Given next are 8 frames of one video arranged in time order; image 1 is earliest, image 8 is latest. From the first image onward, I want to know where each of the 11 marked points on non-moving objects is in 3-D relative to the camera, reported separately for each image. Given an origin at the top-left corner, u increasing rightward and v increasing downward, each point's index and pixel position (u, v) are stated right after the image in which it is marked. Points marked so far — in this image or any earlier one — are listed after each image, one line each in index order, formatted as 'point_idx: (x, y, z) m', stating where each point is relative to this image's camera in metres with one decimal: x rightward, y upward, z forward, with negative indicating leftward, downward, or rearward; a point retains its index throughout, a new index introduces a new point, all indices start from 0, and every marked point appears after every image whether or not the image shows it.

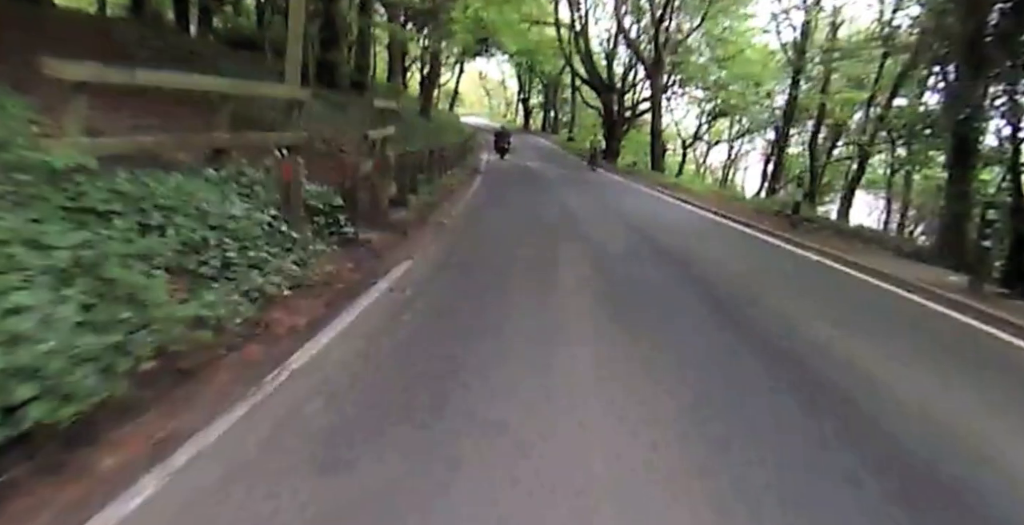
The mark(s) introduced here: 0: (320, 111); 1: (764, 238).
0: (-5.9, +4.6, +17.5) m
1: (+6.3, +0.7, +14.9) m
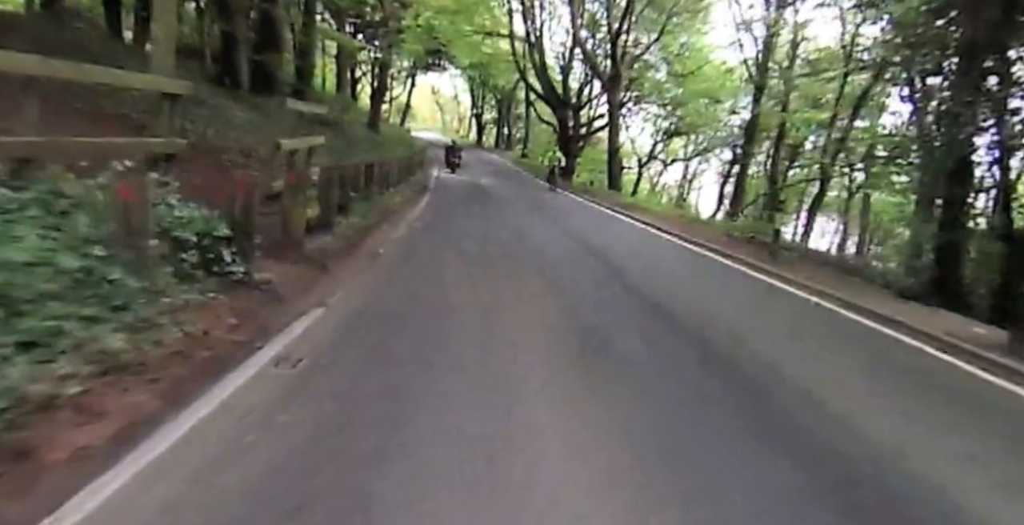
0: (-7.3, +3.9, +15.7) m
1: (+5.0, 0.0, +14.0) m
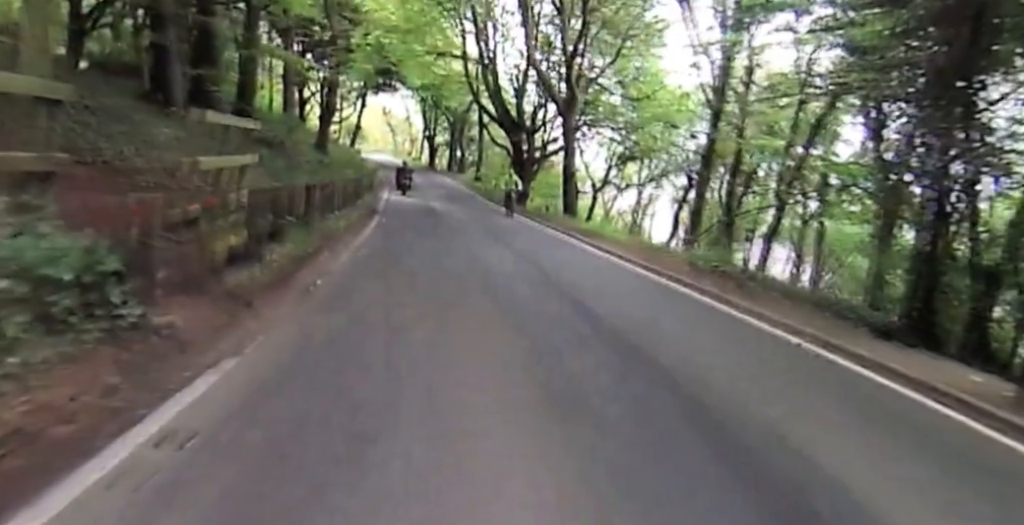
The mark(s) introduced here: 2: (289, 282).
0: (-8.5, +3.2, +14.3) m
1: (+3.9, -0.7, +13.4) m
2: (-4.0, -0.3, +10.0) m
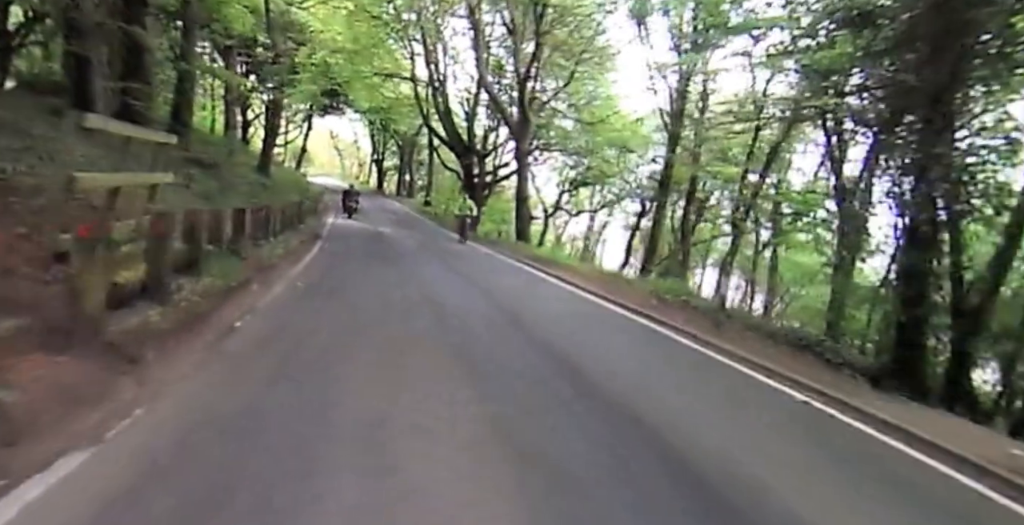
0: (-9.6, +2.4, +12.9) m
1: (+2.9, -1.3, +12.9) m
2: (-4.7, -0.9, +8.9) m
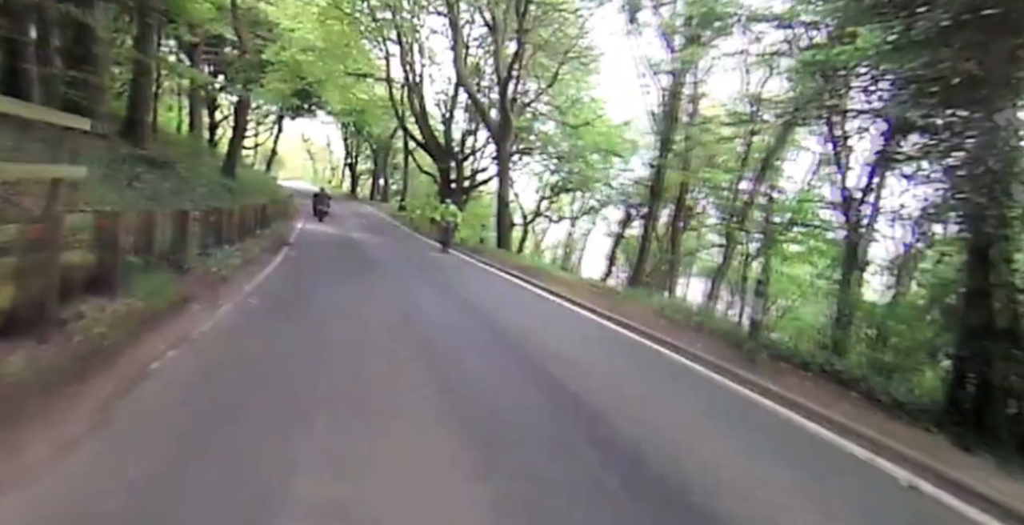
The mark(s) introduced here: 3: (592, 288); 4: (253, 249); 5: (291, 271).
0: (-9.9, +2.3, +11.6) m
1: (+2.5, -1.5, +12.1) m
2: (-4.9, -1.0, +7.7) m
3: (+2.6, -0.8, +18.3) m
4: (-7.9, +0.4, +17.3) m
5: (-6.0, -0.2, +15.5) m
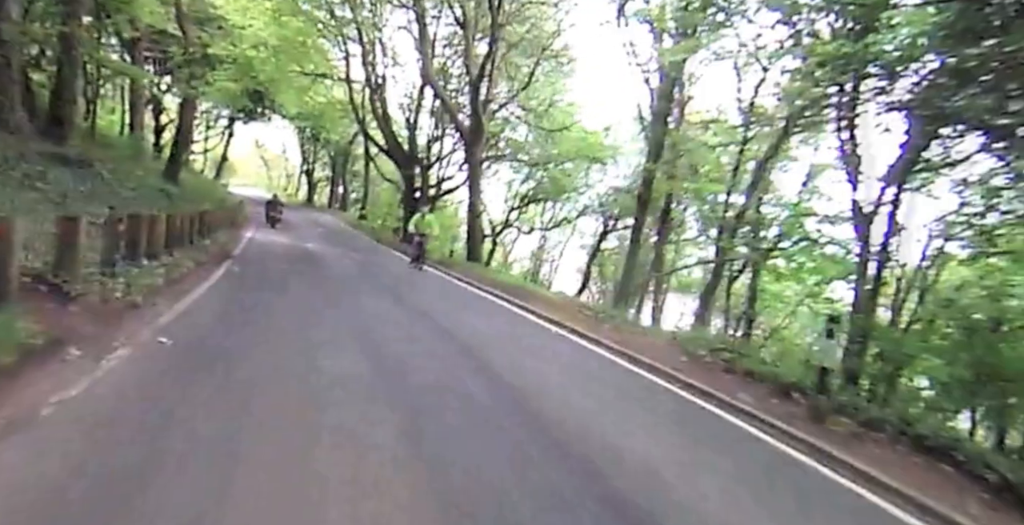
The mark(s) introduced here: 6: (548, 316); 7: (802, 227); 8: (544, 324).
0: (-10.3, +2.0, +9.6) m
1: (+2.1, -1.8, +10.9) m
2: (-5.0, -1.2, +6.1) m
3: (+1.7, -1.3, +17.2) m
4: (-8.6, 0.0, +15.4) m
5: (-6.7, -0.6, +13.8) m
6: (+1.0, -1.4, +14.9) m
7: (+6.9, +0.8, +13.7) m
8: (+0.9, -1.5, +14.0) m
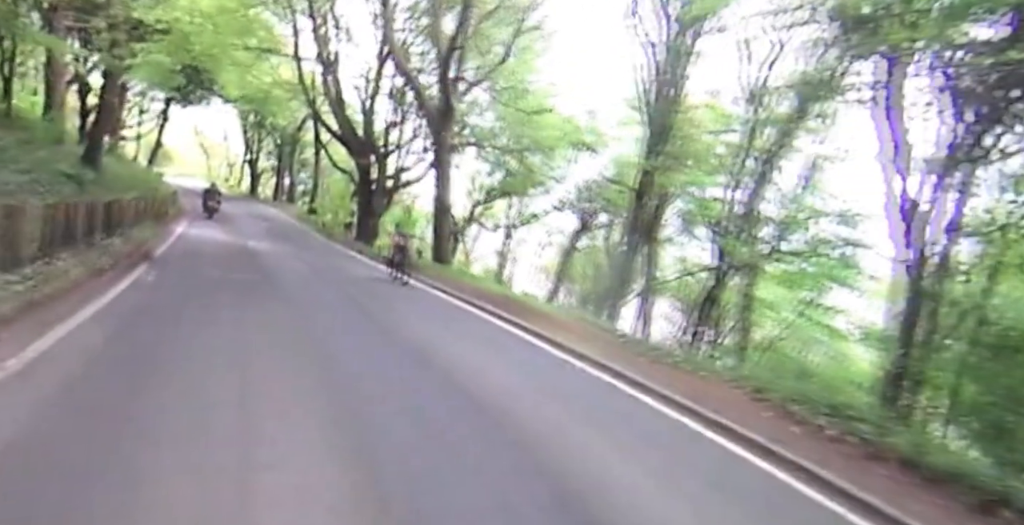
0: (-10.4, +2.0, +7.0) m
1: (+1.8, -1.9, +9.5) m
2: (-4.8, -1.3, +4.0) m
3: (+1.0, -1.3, +15.7) m
4: (-9.2, 0.0, +13.0) m
5: (-7.1, -0.6, +11.5) m
6: (+0.4, -1.4, +13.4) m
7: (+6.4, +0.8, +12.6) m
8: (+0.4, -1.6, +12.4) m
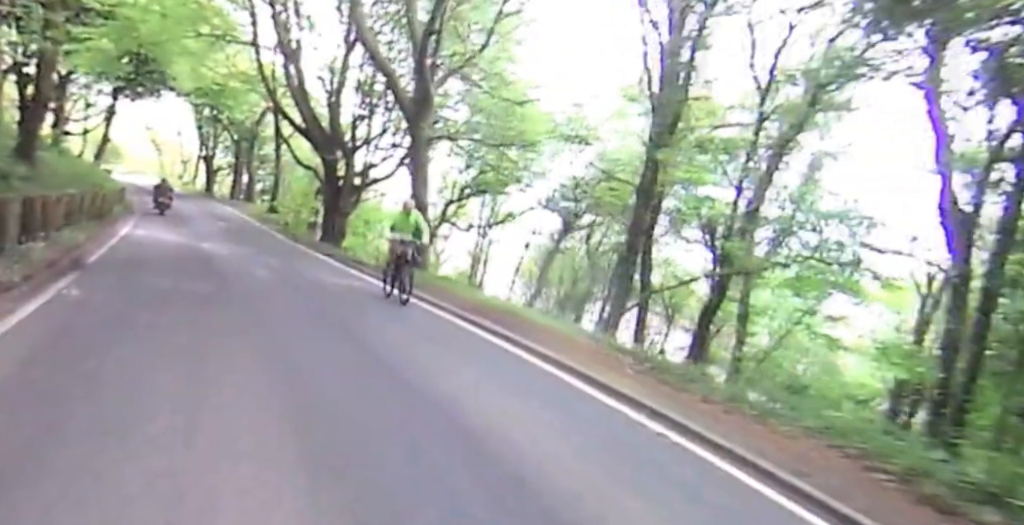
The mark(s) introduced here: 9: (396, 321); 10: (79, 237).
0: (-10.3, +1.8, +5.4) m
1: (+1.7, -2.0, +8.6) m
2: (-4.6, -1.4, +2.8) m
3: (+0.5, -1.3, +14.7) m
4: (-9.5, -0.1, +11.4) m
5: (-7.4, -0.7, +10.1) m
6: (0.0, -1.5, +12.4) m
7: (+6.0, +0.7, +12.0) m
8: (+0.1, -1.6, +11.4) m
9: (-2.4, -1.3, +12.3) m
10: (-13.1, +0.9, +17.7) m
